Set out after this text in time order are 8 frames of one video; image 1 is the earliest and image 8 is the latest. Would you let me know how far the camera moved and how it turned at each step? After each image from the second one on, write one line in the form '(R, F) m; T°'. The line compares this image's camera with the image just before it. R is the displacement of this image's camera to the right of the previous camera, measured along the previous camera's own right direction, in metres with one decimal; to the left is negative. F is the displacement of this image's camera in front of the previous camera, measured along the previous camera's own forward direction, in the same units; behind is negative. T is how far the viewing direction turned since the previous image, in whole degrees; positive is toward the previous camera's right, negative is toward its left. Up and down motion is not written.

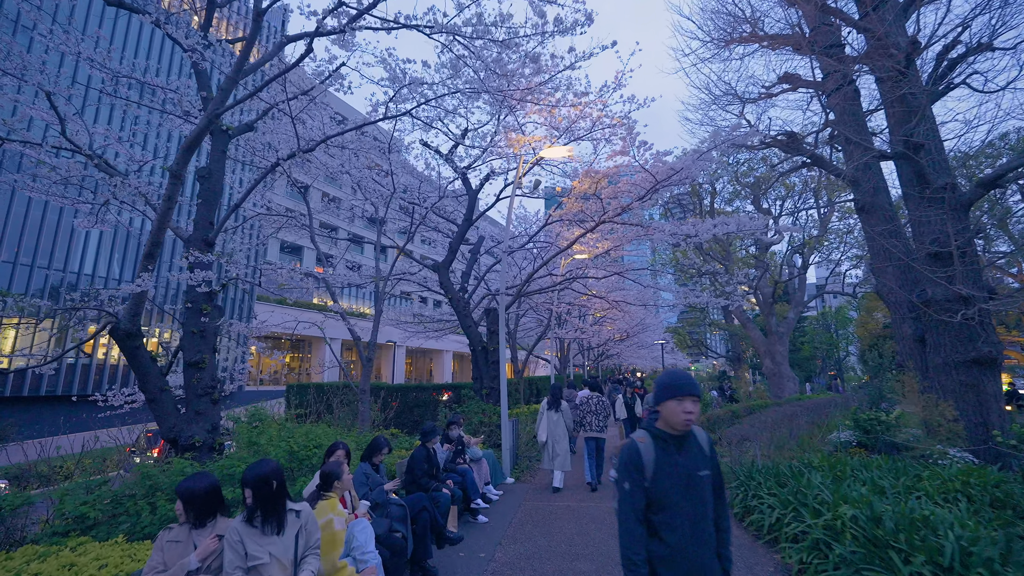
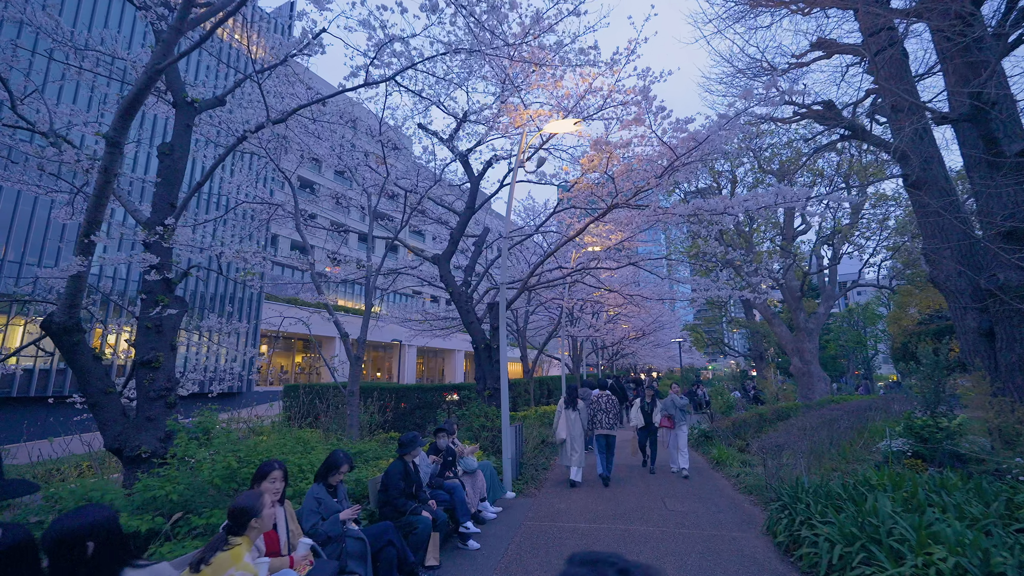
(+0.2, +0.9) m; -2°
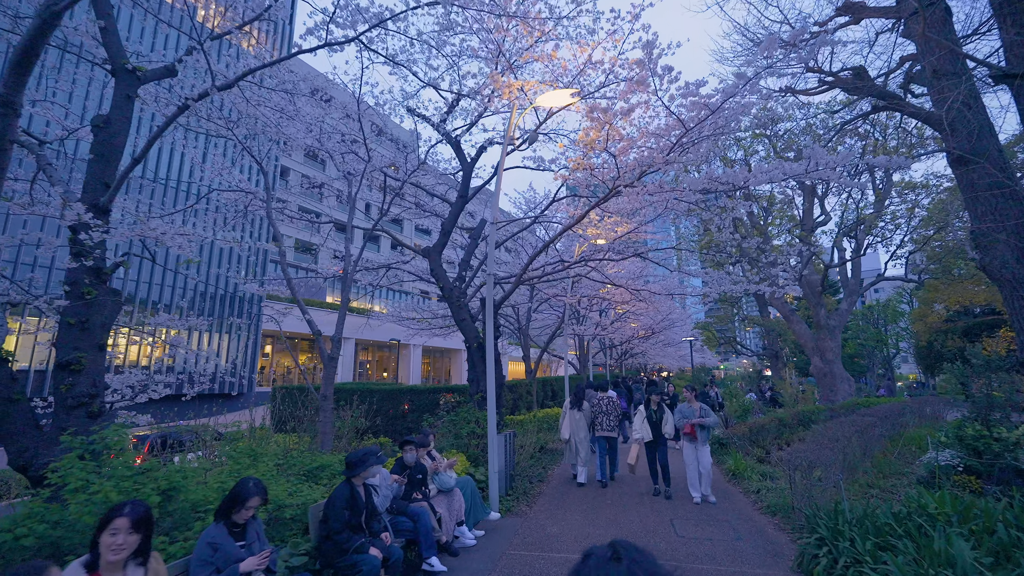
(+0.3, +0.9) m; -1°
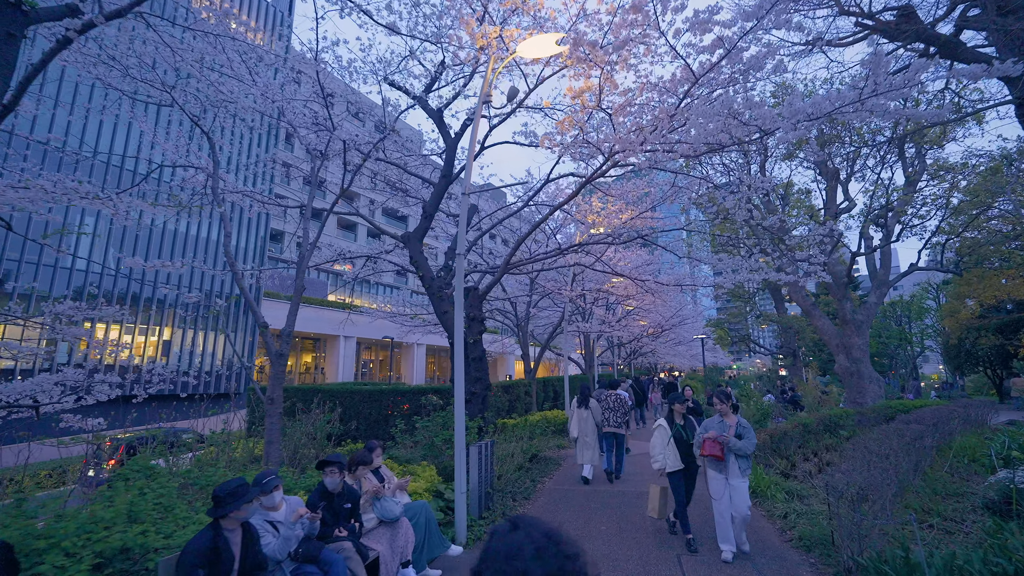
(+0.4, +1.1) m; -1°
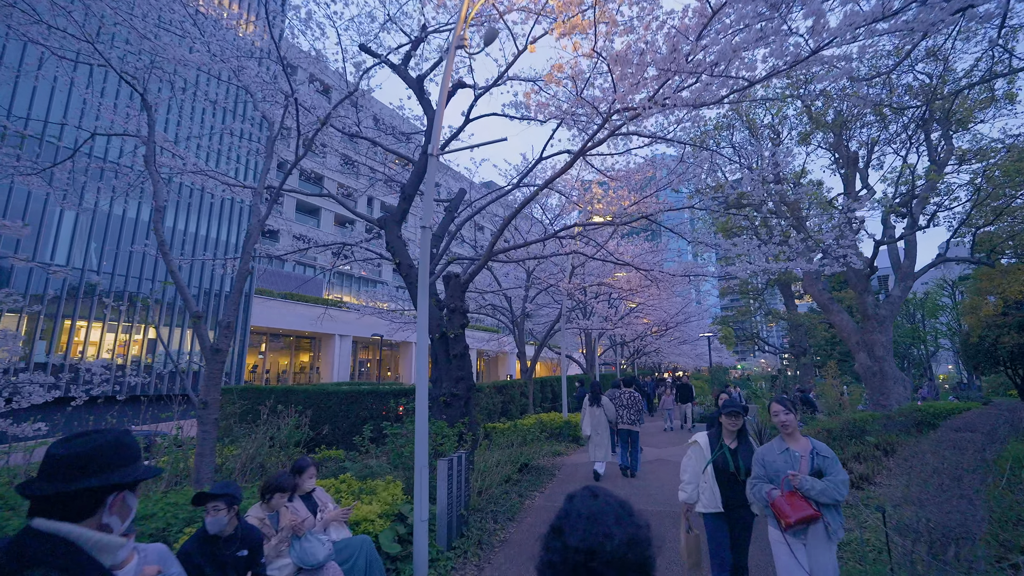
(+0.3, +1.0) m; 0°
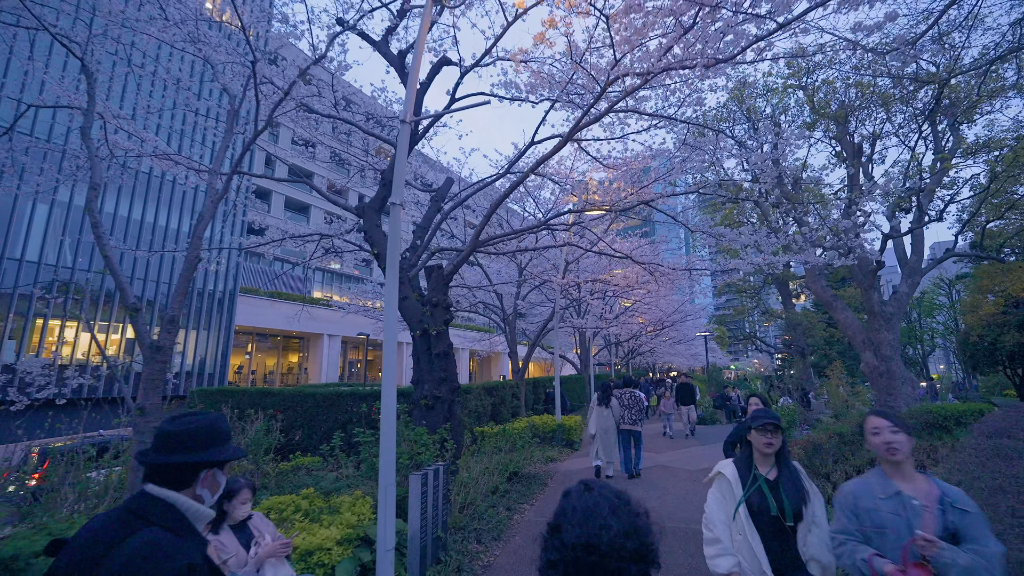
(+0.1, +0.7) m; +1°
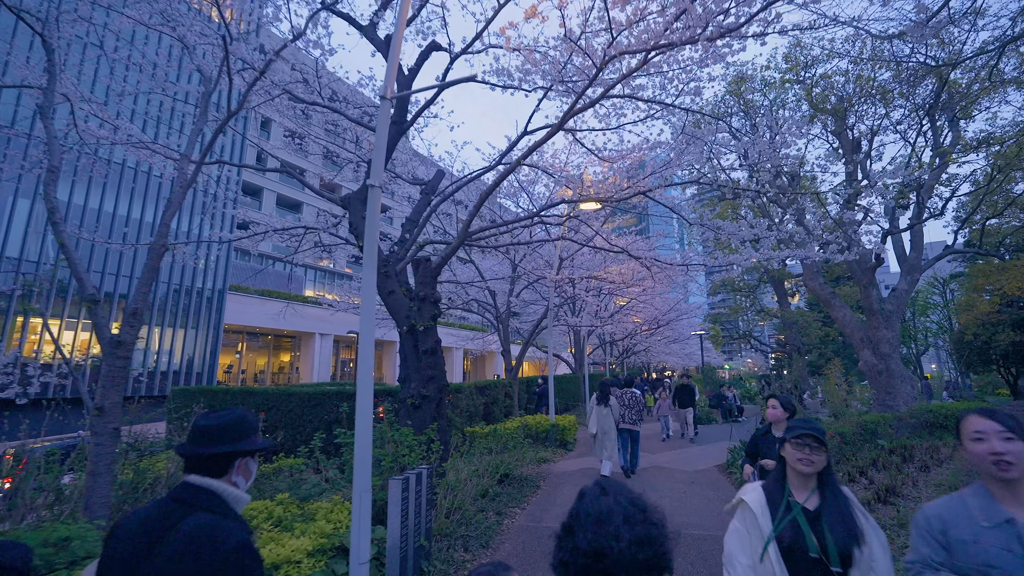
(+0.1, +0.3) m; +1°
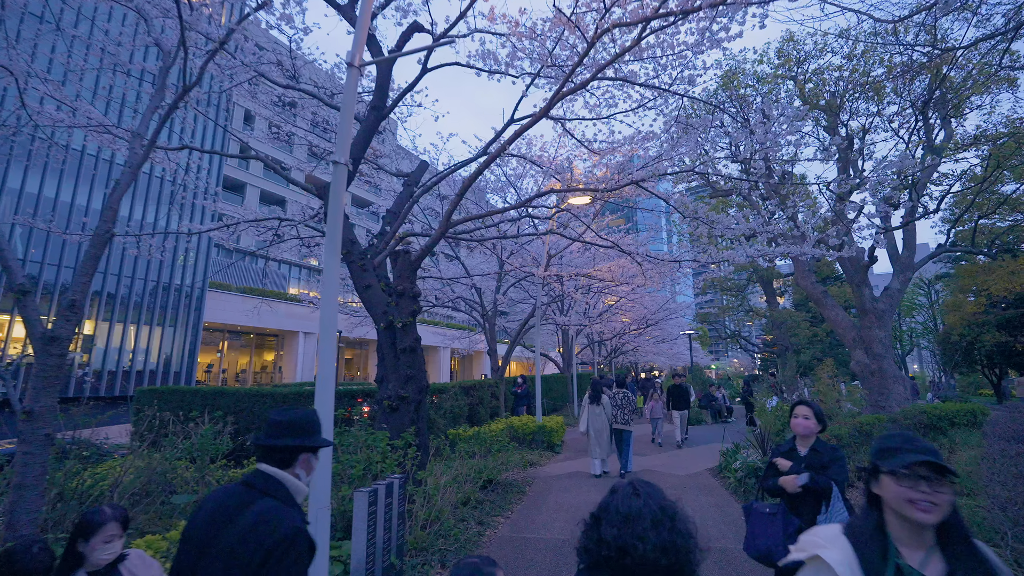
(+0.1, +0.4) m; +1°
